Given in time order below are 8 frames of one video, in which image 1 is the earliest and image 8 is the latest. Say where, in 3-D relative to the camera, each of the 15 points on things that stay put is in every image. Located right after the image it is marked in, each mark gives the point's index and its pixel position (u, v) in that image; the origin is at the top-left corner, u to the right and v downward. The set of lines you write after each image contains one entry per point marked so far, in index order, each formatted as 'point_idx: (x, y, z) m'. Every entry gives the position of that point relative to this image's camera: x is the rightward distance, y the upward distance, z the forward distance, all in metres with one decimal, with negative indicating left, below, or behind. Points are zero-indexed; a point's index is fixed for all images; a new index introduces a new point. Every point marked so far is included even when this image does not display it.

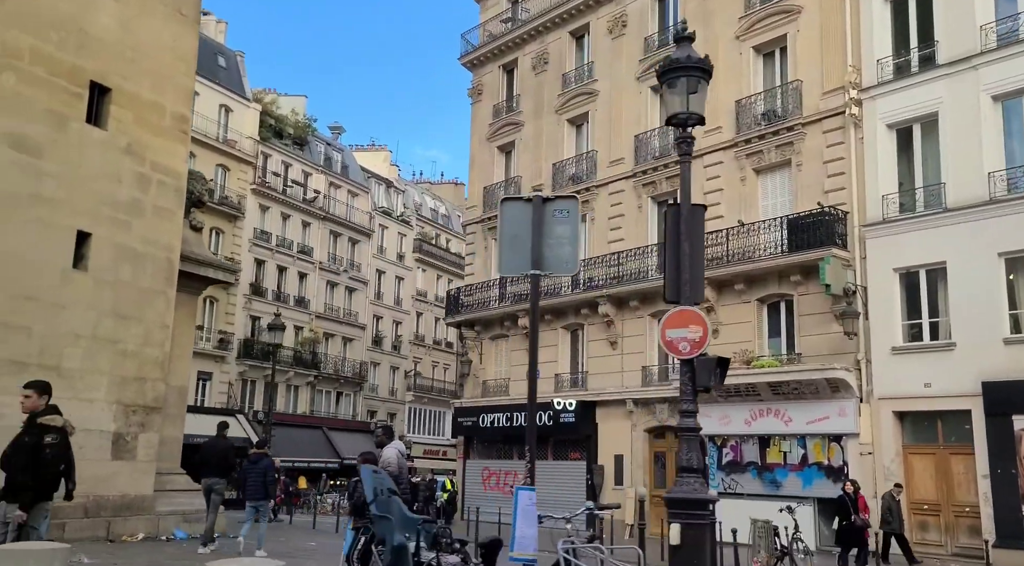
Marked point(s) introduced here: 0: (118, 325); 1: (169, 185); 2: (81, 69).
0: (-6.7, -0.7, +16.4) m
1: (-6.3, +1.8, +17.8) m
2: (-7.2, +3.6, +16.1) m
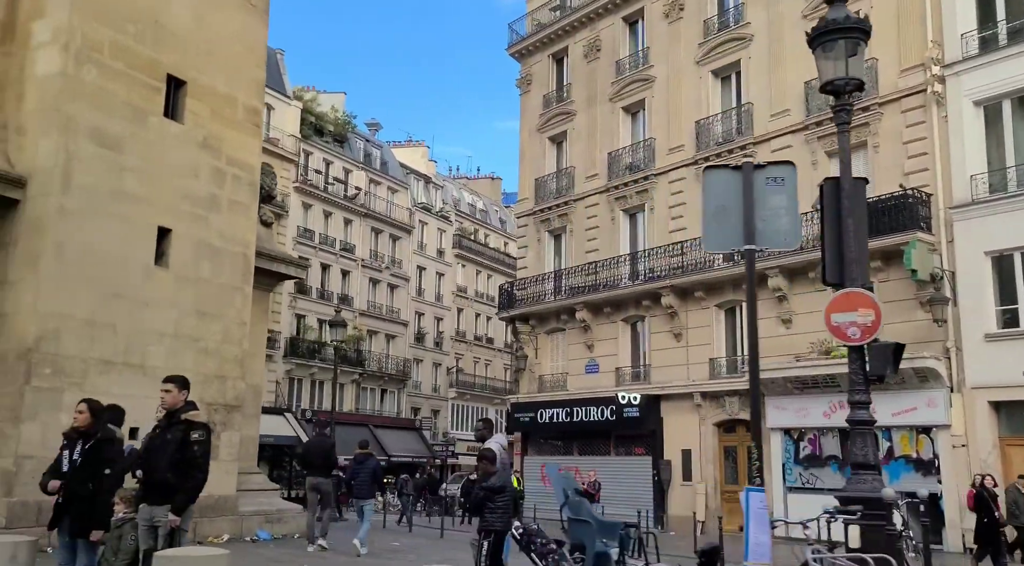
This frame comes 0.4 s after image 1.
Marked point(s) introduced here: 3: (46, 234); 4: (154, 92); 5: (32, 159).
0: (-5.3, -0.7, +16.0) m
1: (-4.9, +1.9, +17.4) m
2: (-5.8, +3.6, +15.8) m
3: (-6.6, +0.7, +13.6) m
4: (-5.8, +3.1, +15.6) m
5: (-7.0, +1.8, +14.0) m
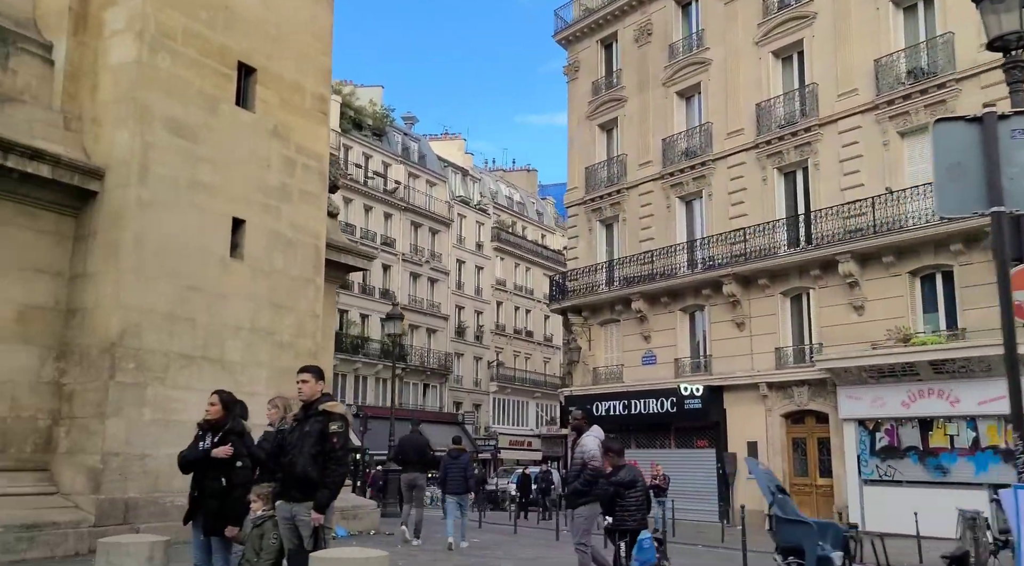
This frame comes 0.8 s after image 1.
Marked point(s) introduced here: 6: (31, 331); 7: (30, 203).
0: (-3.9, -0.5, +15.7) m
1: (-3.5, +2.0, +17.0) m
2: (-4.6, +3.8, +15.4) m
3: (-5.3, +0.8, +13.3) m
4: (-4.6, +3.2, +15.2) m
5: (-5.8, +1.9, +13.7) m
6: (-6.5, -0.7, +13.0) m
7: (-6.6, +1.1, +13.1) m
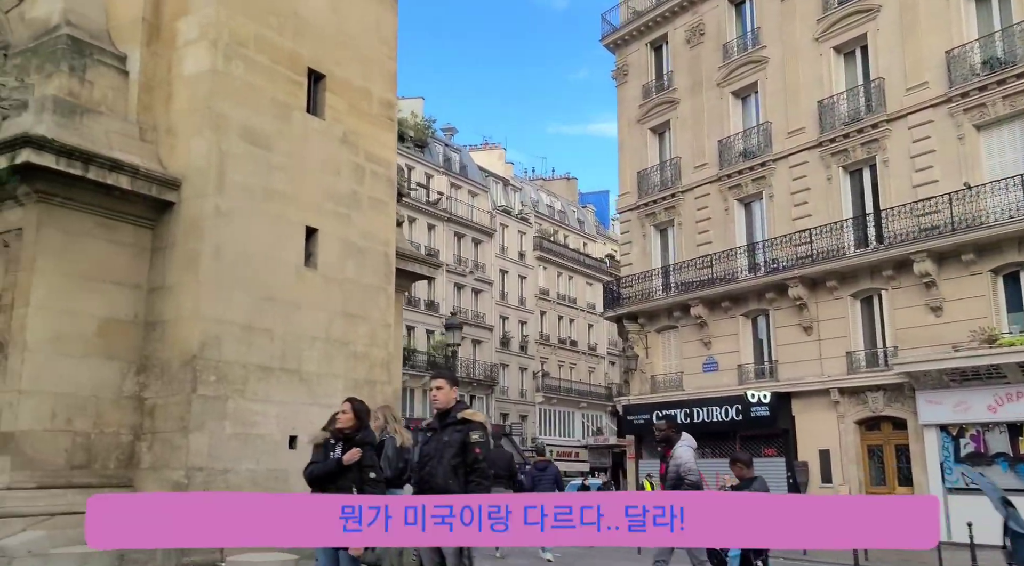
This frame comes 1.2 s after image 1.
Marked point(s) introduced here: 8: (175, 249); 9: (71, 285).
0: (-2.6, -0.7, +15.4) m
1: (-2.3, +1.9, +16.7) m
2: (-3.4, +3.6, +15.1) m
3: (-4.2, +0.6, +13.0) m
4: (-3.4, +3.1, +15.0) m
5: (-4.6, +1.7, +13.5) m
6: (-5.3, -0.8, +12.7) m
7: (-5.5, +0.9, +12.9) m
8: (-4.7, +0.5, +13.2) m
9: (-5.7, 0.0, +12.4) m
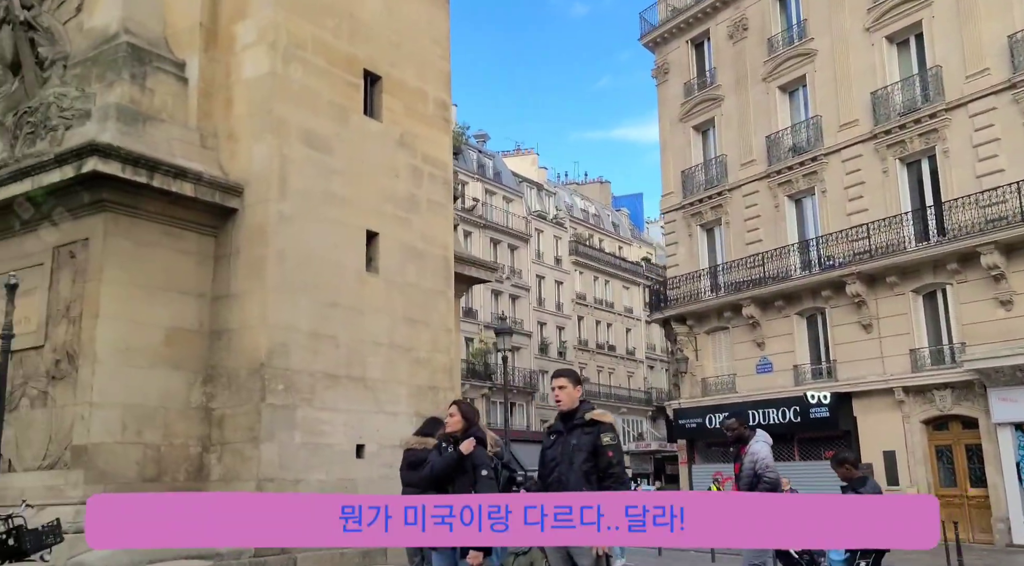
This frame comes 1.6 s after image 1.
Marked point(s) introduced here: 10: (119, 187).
0: (-1.6, -0.7, +15.0) m
1: (-1.2, +1.8, +16.3) m
2: (-2.4, +3.5, +14.9) m
3: (-3.3, +0.6, +12.8) m
4: (-2.4, +3.0, +14.7) m
5: (-3.7, +1.6, +13.3) m
6: (-4.4, -0.9, +12.5) m
7: (-4.5, +0.8, +12.7) m
8: (-3.7, +0.4, +13.0) m
9: (-4.8, -0.2, +12.1) m
10: (-4.9, +1.2, +11.9) m
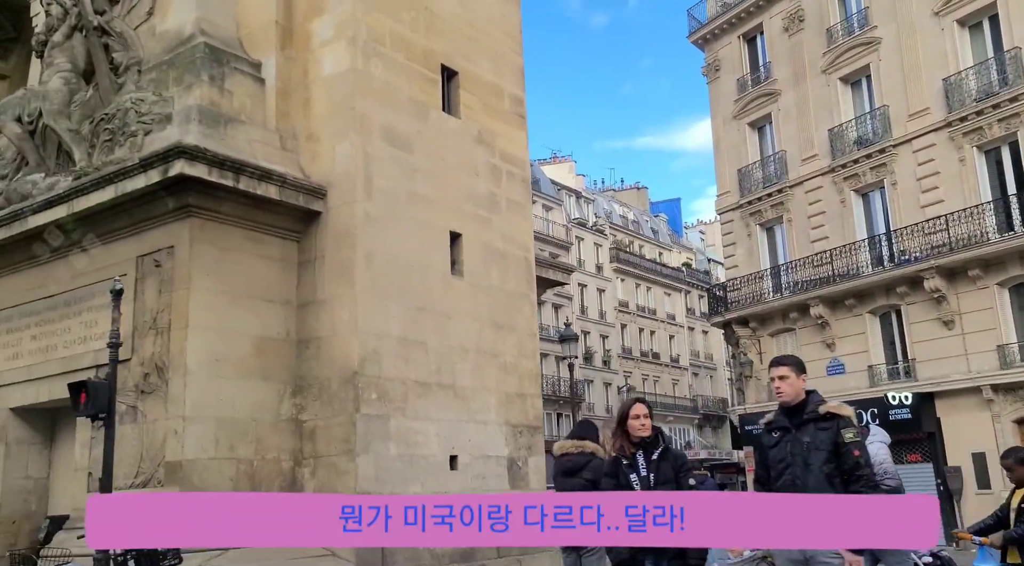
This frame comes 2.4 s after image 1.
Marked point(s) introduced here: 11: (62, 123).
0: (-0.2, -0.8, +14.4) m
1: (+0.1, +1.8, +15.7) m
2: (-1.2, +3.4, +14.3) m
3: (-2.0, +0.5, +12.2) m
4: (-1.2, +2.9, +14.1) m
5: (-2.4, +1.6, +12.7) m
6: (-3.1, -1.0, +12.0) m
7: (-3.3, +0.7, +12.2) m
8: (-2.4, +0.3, +12.4) m
9: (-3.5, -0.2, +11.6) m
10: (-3.7, +1.1, +11.4) m
11: (-6.1, +2.2, +13.1) m
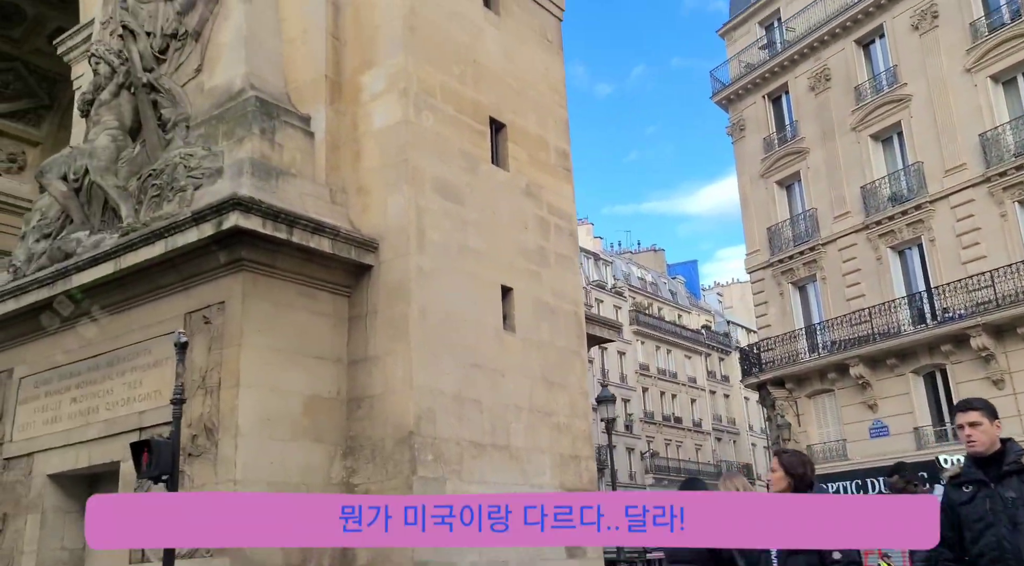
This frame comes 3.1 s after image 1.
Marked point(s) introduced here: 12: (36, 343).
0: (+0.5, -1.6, +13.9) m
1: (+0.9, +0.8, +15.4) m
2: (-0.5, +2.6, +14.1) m
3: (-1.3, -0.2, +11.8) m
4: (-0.5, +2.1, +13.9) m
5: (-1.7, +0.8, +12.4) m
6: (-2.3, -1.7, +11.5) m
7: (-2.5, 0.0, +11.8) m
8: (-1.7, -0.4, +12.0) m
9: (-2.8, -0.9, +11.2) m
10: (-3.0, +0.4, +11.0) m
11: (-5.4, +1.4, +12.8) m
12: (-6.7, -0.8, +13.4) m
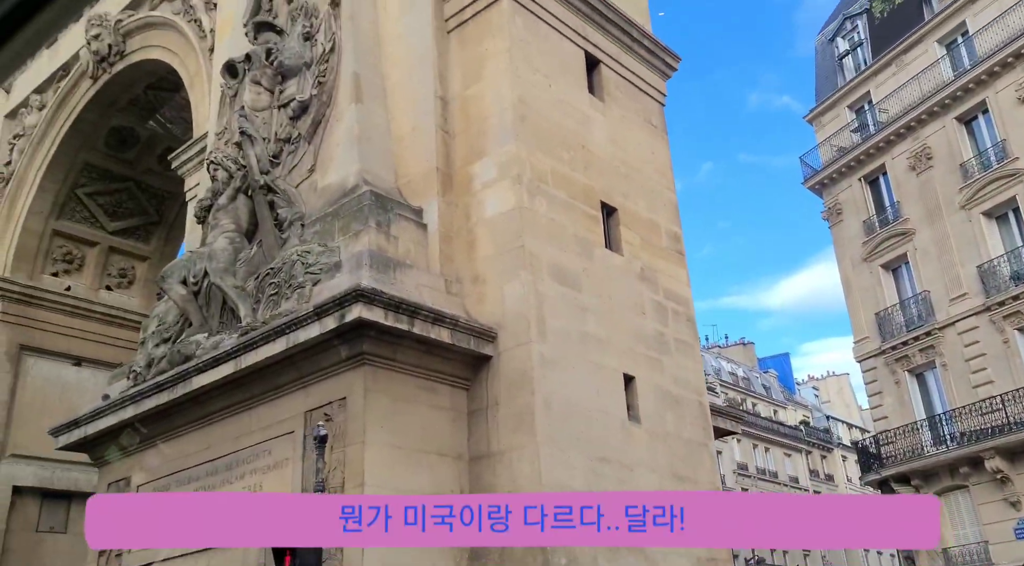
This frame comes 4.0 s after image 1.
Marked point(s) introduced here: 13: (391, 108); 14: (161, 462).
0: (+2.3, -2.8, +13.1) m
1: (+2.7, -0.5, +14.8) m
2: (+1.2, +1.3, +13.8) m
3: (+0.3, -1.3, +11.3) m
4: (+1.2, +0.8, +13.5) m
5: (-0.2, -0.3, +12.0) m
6: (-0.8, -2.8, +10.9) m
7: (-1.0, -1.1, +11.4) m
8: (-0.1, -1.5, +11.5) m
9: (-1.3, -2.0, +10.7) m
10: (-1.5, -0.6, +10.8) m
11: (-3.8, 0.0, +12.9) m
12: (-5.0, -2.3, +13.3) m
13: (-1.8, +2.6, +14.0) m
14: (-4.8, -2.4, +13.1) m
